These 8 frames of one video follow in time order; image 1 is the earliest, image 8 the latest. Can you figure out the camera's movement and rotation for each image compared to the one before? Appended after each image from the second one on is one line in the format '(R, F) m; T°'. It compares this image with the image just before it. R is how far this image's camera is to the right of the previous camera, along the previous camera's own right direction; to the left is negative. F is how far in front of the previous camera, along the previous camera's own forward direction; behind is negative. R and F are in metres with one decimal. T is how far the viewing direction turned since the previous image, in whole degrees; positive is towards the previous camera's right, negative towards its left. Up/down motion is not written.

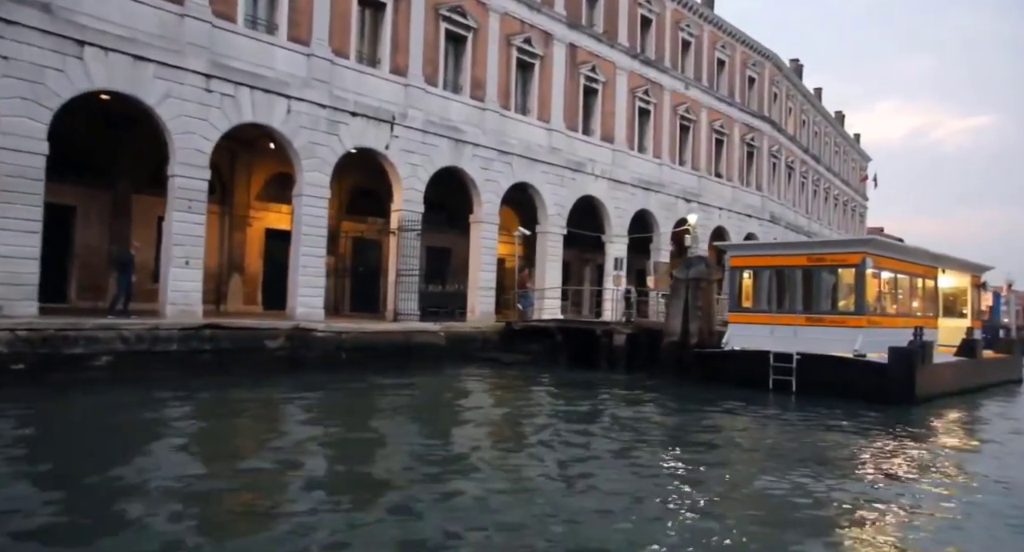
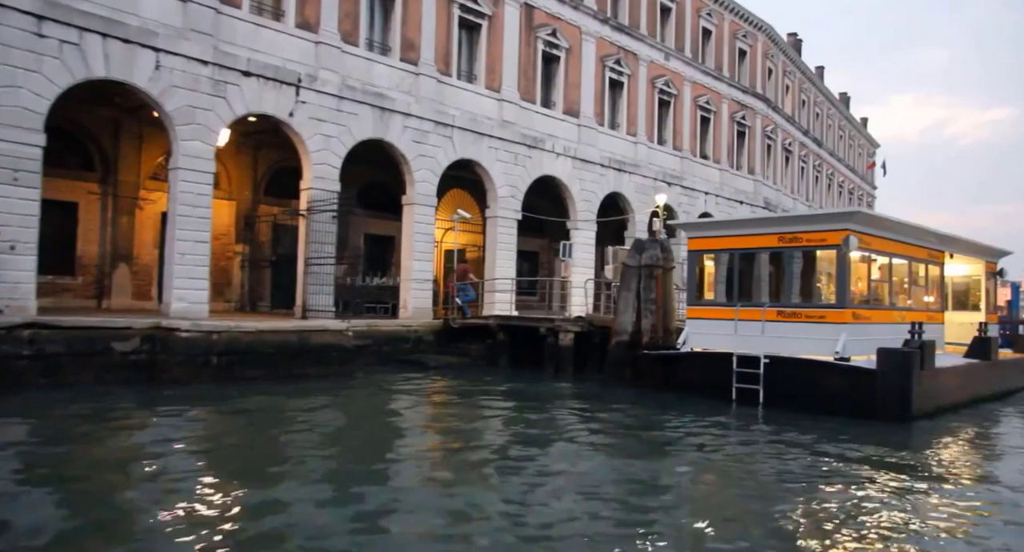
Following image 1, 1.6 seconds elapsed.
(+1.7, +2.6) m; -1°
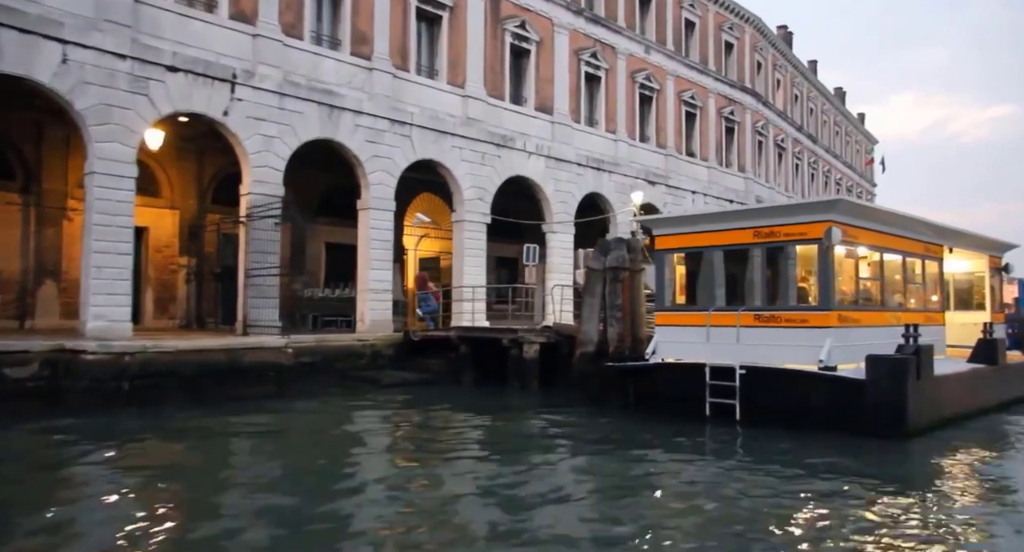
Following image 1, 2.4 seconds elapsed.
(+0.9, +1.2) m; 0°
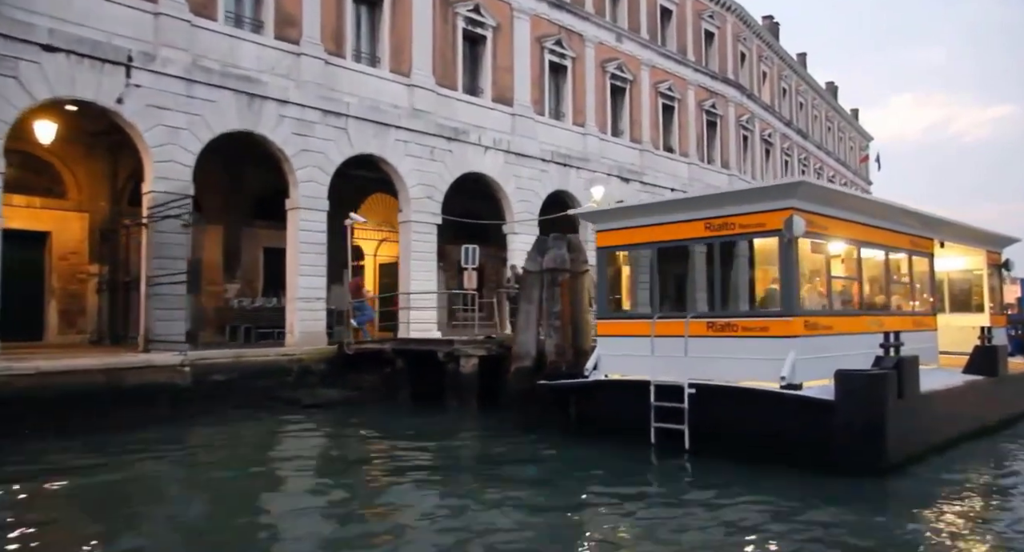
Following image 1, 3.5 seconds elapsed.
(+1.1, +1.6) m; 0°
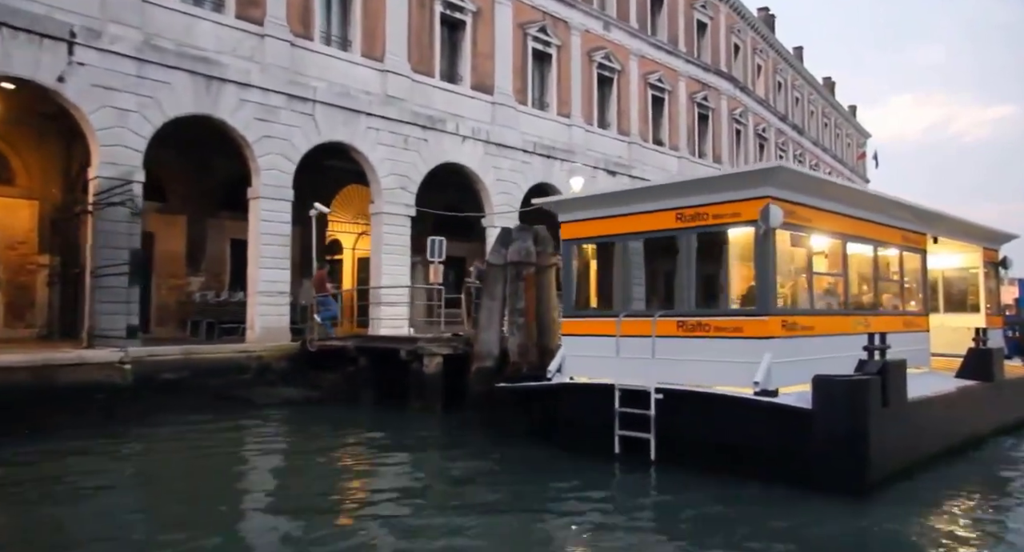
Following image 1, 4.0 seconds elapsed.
(+0.5, +0.7) m; 0°
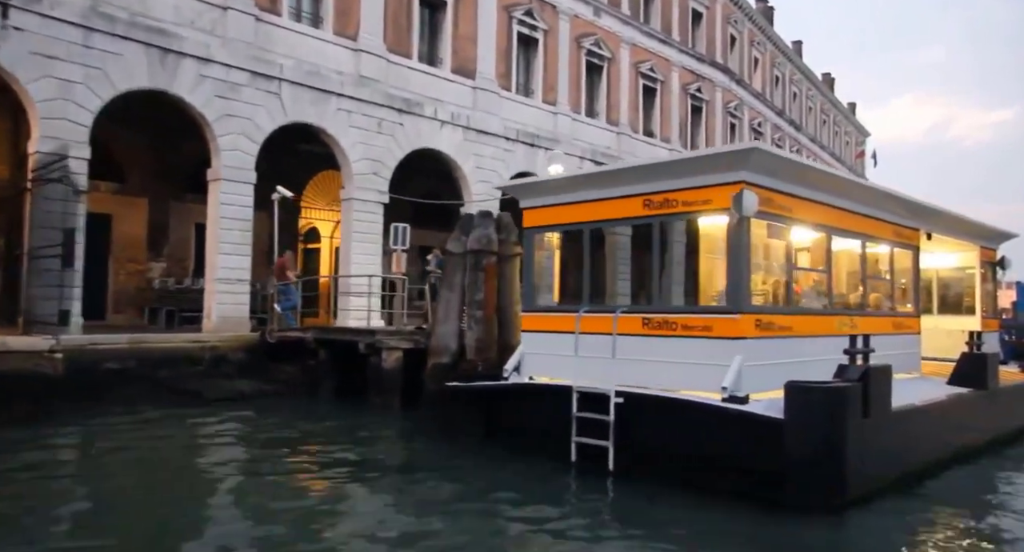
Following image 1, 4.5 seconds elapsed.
(+0.5, +0.7) m; 0°
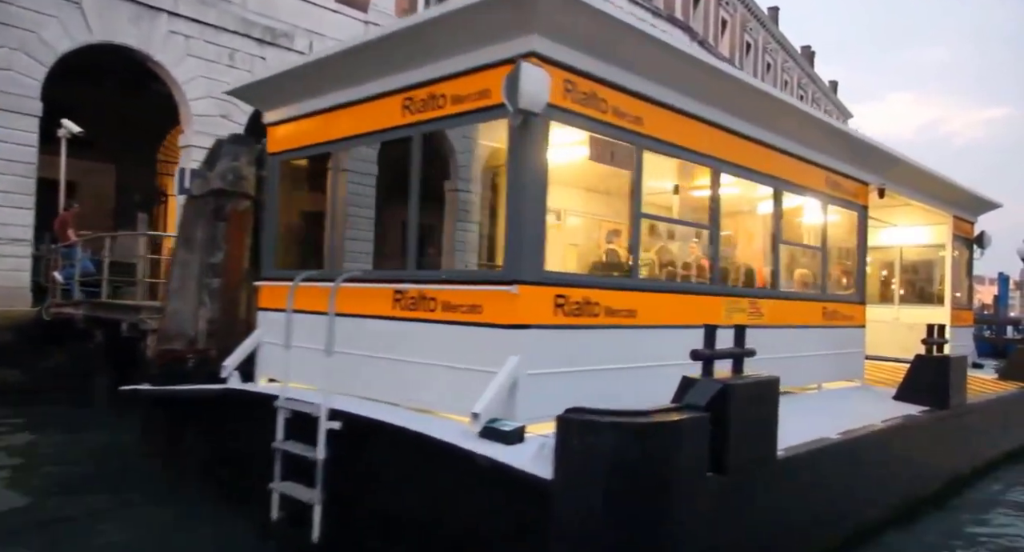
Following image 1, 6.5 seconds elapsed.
(+1.9, +2.7) m; +1°
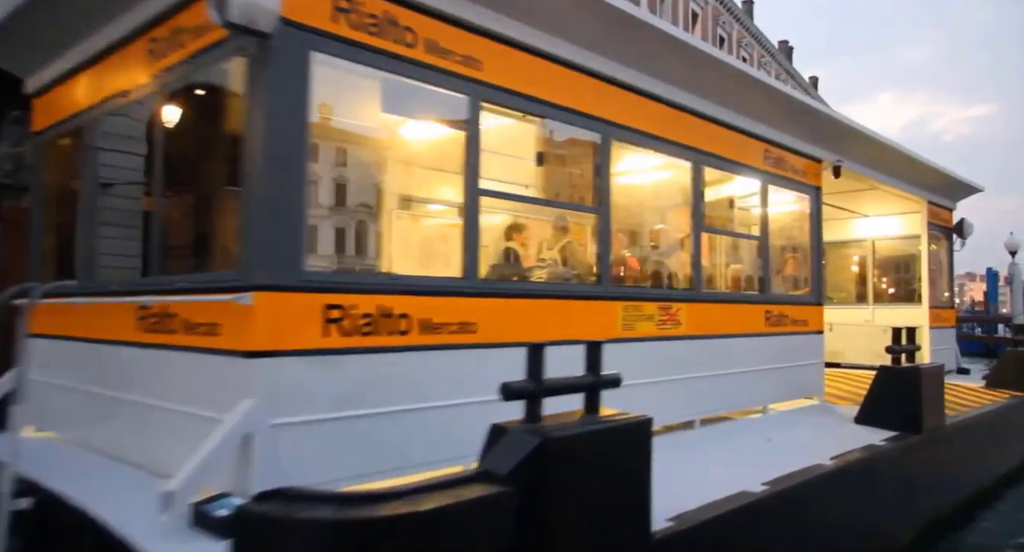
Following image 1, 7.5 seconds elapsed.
(+0.9, +1.2) m; +1°
